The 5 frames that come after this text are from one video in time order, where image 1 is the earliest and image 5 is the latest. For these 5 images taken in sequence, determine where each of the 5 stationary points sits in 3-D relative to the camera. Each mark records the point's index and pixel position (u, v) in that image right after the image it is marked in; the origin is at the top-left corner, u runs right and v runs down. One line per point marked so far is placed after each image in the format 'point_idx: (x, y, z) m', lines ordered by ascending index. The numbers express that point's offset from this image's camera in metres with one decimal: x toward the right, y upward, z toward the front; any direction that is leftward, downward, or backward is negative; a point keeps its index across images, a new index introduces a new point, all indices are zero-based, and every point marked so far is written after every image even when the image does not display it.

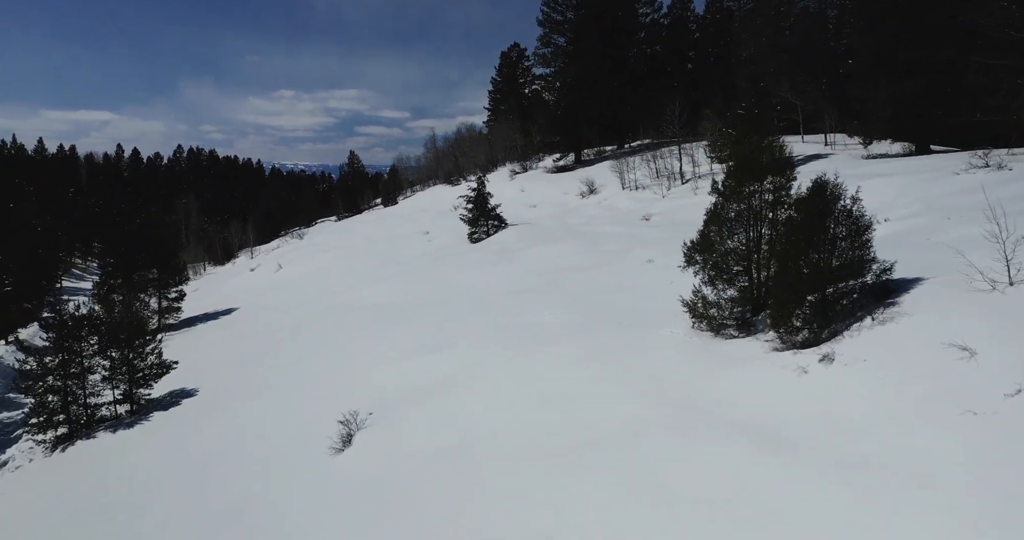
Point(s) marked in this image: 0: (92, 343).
0: (-12.3, -2.1, +17.8) m
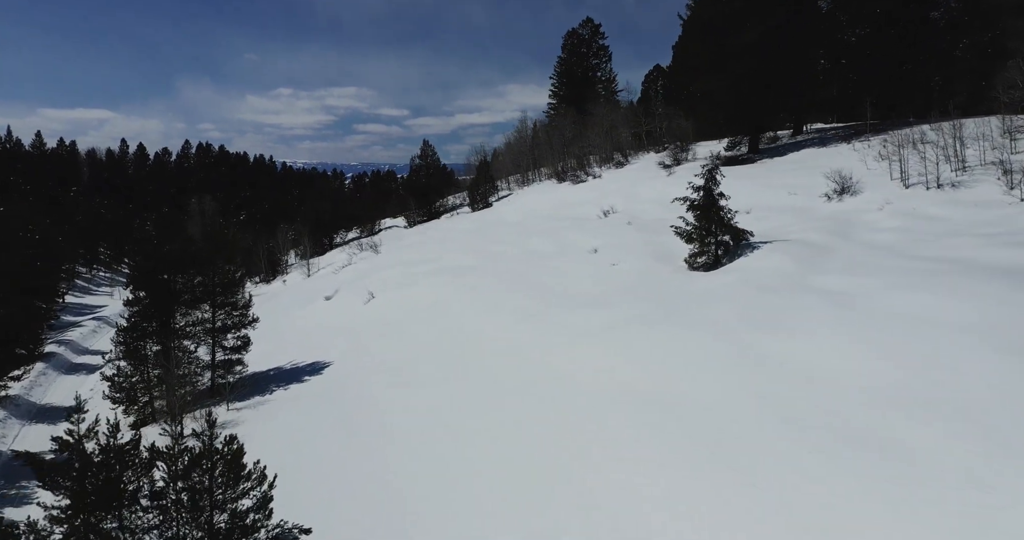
0: (-5.4, -3.3, +8.9) m
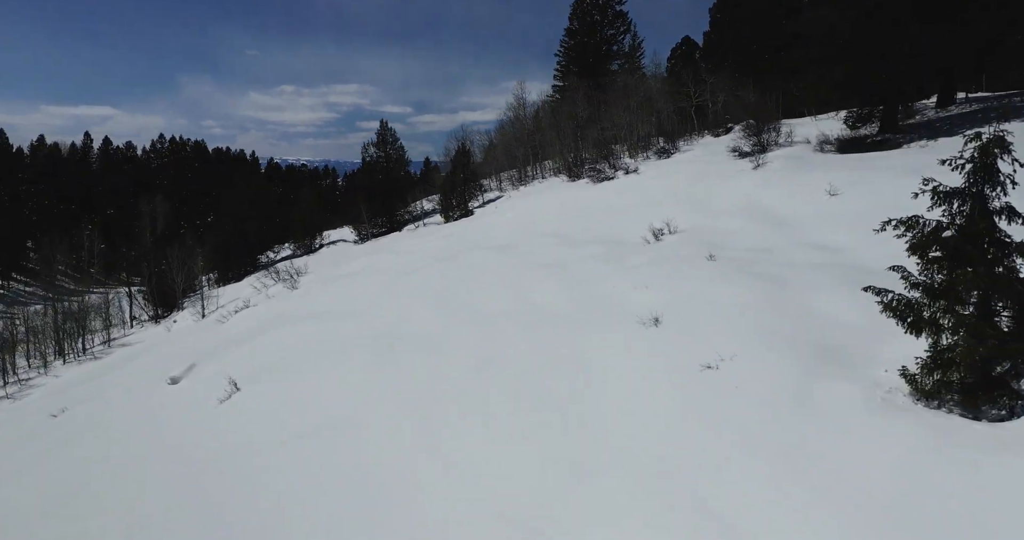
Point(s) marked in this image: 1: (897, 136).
0: (-5.8, -4.7, -1.3) m
1: (+10.2, +3.6, +16.4) m
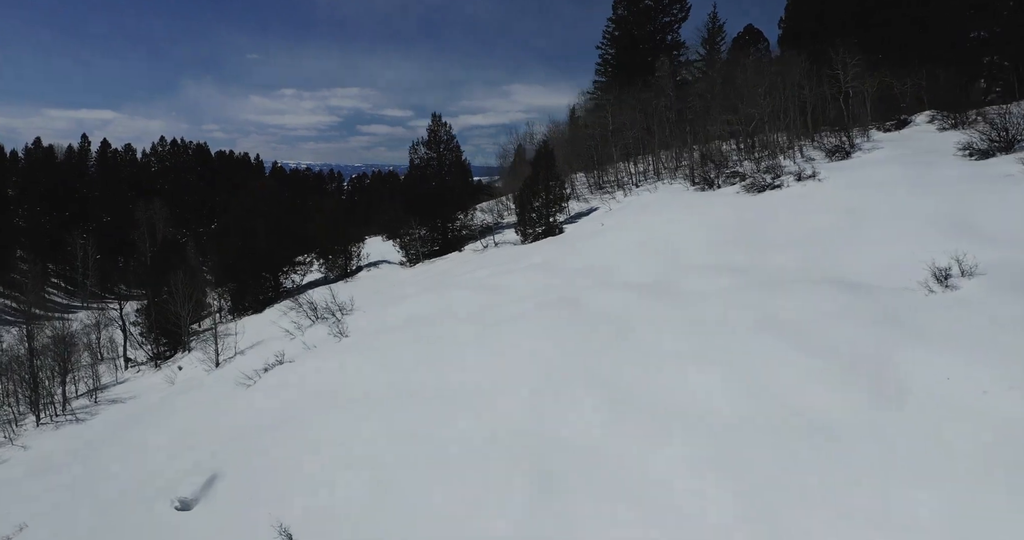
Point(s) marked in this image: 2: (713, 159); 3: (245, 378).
0: (-2.9, -5.6, -6.2) m
1: (+13.2, +2.7, +11.5) m
2: (+5.6, +3.1, +17.4) m
3: (-6.2, -2.4, +14.1) m
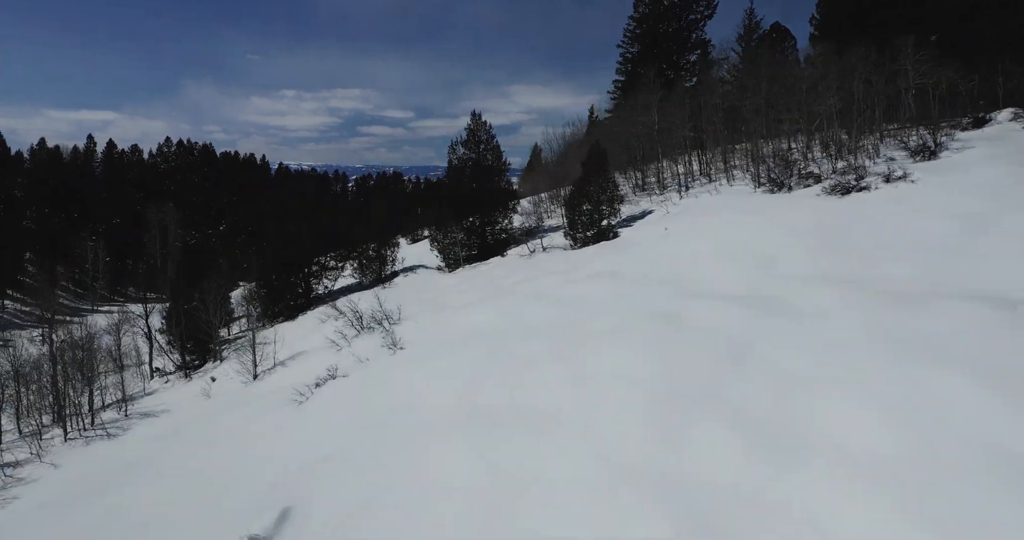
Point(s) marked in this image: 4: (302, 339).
0: (-1.5, -5.7, -7.1) m
1: (+14.6, +2.5, +10.6) m
2: (+7.1, +2.9, +16.5) m
3: (-4.7, -2.6, +13.2) m
4: (-5.8, -1.8, +16.6) m
